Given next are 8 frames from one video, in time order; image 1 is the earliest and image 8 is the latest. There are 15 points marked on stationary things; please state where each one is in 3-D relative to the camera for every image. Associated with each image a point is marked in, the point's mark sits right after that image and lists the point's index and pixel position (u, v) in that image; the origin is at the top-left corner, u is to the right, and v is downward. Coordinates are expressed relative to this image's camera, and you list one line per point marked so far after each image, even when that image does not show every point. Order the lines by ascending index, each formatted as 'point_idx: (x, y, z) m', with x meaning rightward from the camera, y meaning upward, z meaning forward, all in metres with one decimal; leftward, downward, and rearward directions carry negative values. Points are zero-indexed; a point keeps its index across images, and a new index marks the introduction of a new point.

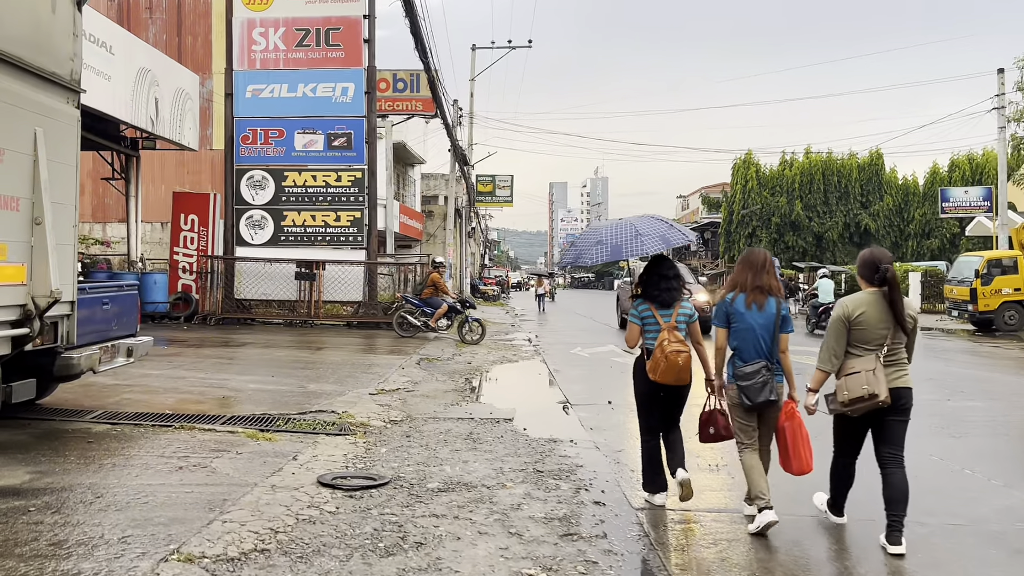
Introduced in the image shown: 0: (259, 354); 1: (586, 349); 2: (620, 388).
0: (-3.3, -0.9, +11.2) m
1: (+1.2, -1.0, +14.2) m
2: (+1.2, -1.1, +9.4) m
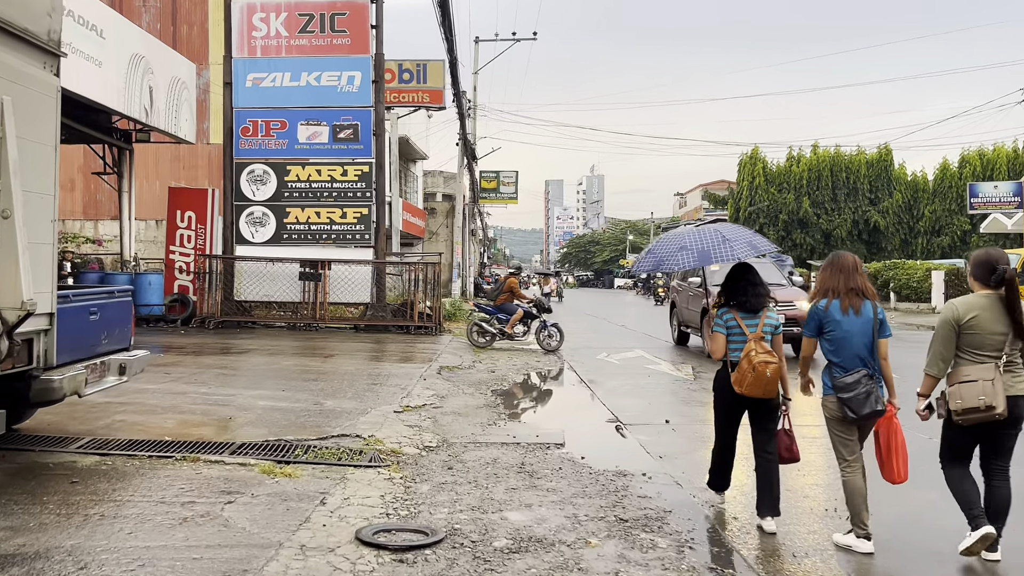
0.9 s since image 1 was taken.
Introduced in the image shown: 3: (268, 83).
0: (-3.0, -0.9, +10.2) m
1: (+1.6, -1.0, +13.2) m
2: (+1.5, -1.1, +8.4) m
3: (-4.7, +3.9, +16.3) m
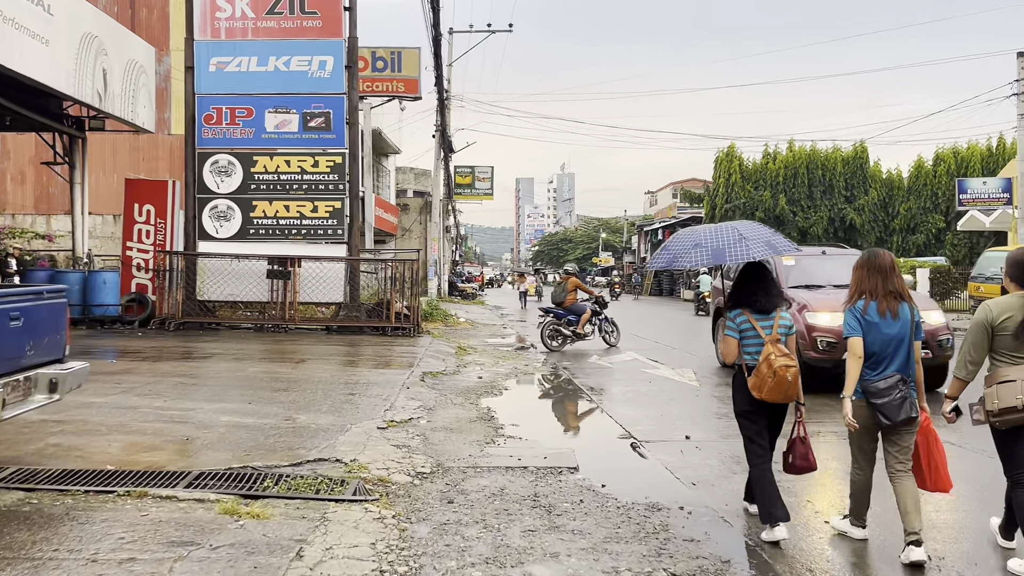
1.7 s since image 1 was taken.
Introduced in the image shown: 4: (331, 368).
0: (-3.1, -0.9, +9.3) m
1: (+1.3, -1.0, +12.4) m
2: (+1.5, -1.1, +7.6) m
3: (-5.0, +4.0, +15.2) m
4: (-2.1, -0.9, +10.0) m
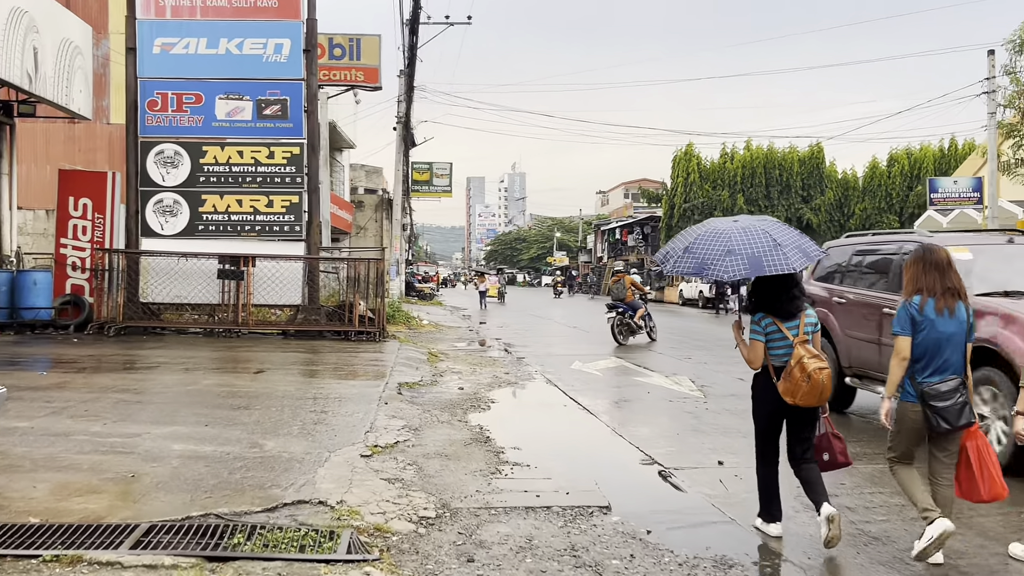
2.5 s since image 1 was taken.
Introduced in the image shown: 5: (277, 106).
0: (-3.2, -0.9, +8.2) m
1: (+1.0, -1.0, +11.6) m
2: (+1.5, -1.1, +6.8) m
3: (-5.5, +3.9, +14.0) m
4: (-2.3, -1.0, +8.9) m
5: (-3.9, +3.0, +14.1) m
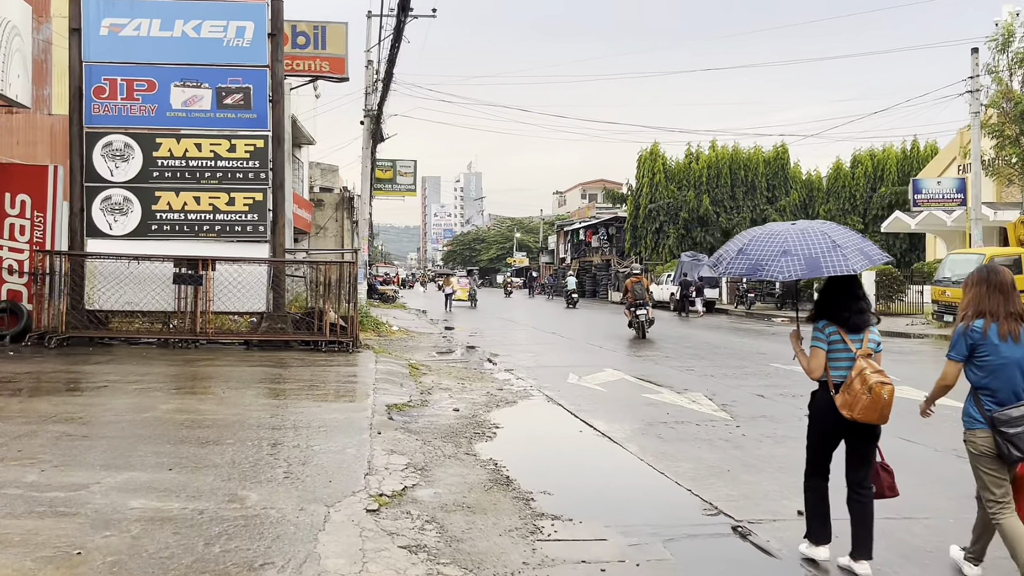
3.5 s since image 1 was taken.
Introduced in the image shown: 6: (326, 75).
0: (-3.2, -1.0, +7.0) m
1: (+0.9, -1.1, +10.7) m
2: (+1.6, -1.2, +5.9) m
3: (-5.7, +3.9, +12.7) m
4: (-2.3, -1.0, +7.8) m
5: (-4.2, +2.9, +12.9) m
6: (-3.9, +4.5, +17.9) m
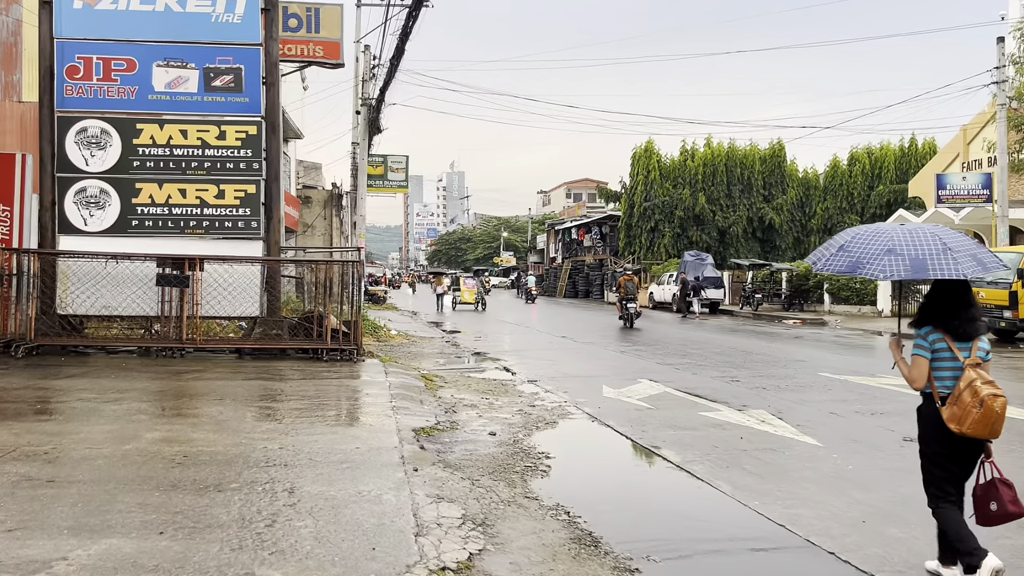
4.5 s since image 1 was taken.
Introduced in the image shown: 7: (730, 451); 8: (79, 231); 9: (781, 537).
0: (-2.8, -1.0, +5.8) m
1: (+1.2, -1.1, +9.5) m
2: (+2.0, -1.2, +4.8) m
3: (-5.5, +3.8, +11.4) m
4: (-1.9, -1.1, +6.6) m
5: (-3.9, +2.9, +11.7) m
6: (-3.8, +4.5, +16.6) m
7: (+1.6, -1.2, +6.3) m
8: (-5.8, +0.8, +11.5) m
9: (+1.4, -1.2, +4.3) m
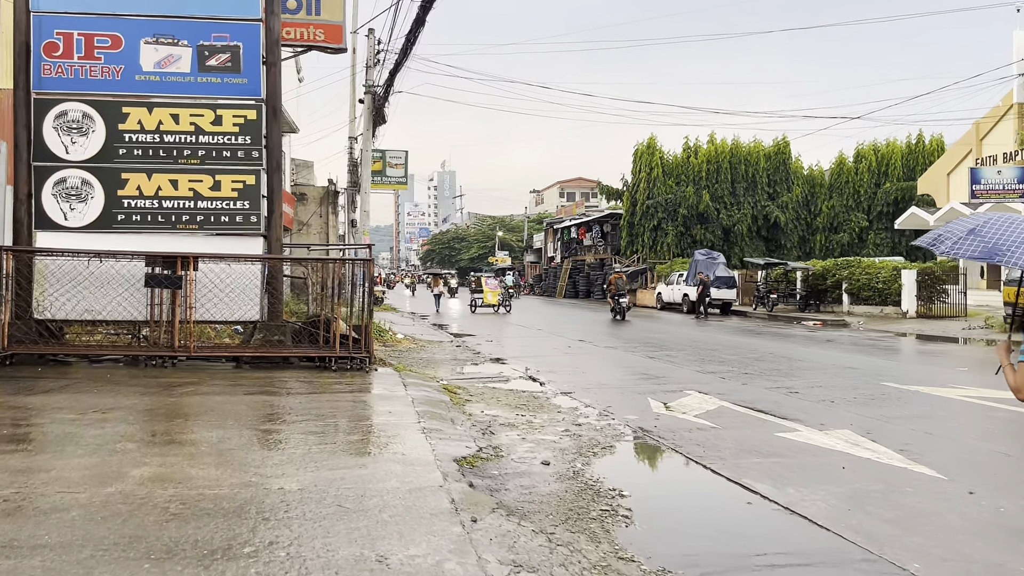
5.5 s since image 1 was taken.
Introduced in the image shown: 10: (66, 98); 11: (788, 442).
0: (-2.4, -1.0, +4.7) m
1: (+1.6, -1.2, +8.5) m
2: (+2.4, -1.2, +3.8) m
3: (-5.1, +3.8, +10.3) m
4: (-1.5, -1.1, +5.5) m
5: (-3.6, +2.9, +10.5) m
6: (-3.5, +4.5, +15.5) m
7: (+2.0, -1.2, +5.2) m
8: (-5.5, +0.8, +10.3) m
9: (+1.8, -1.3, +3.2) m
10: (-5.4, +2.3, +10.2) m
11: (+2.1, -1.2, +6.4) m
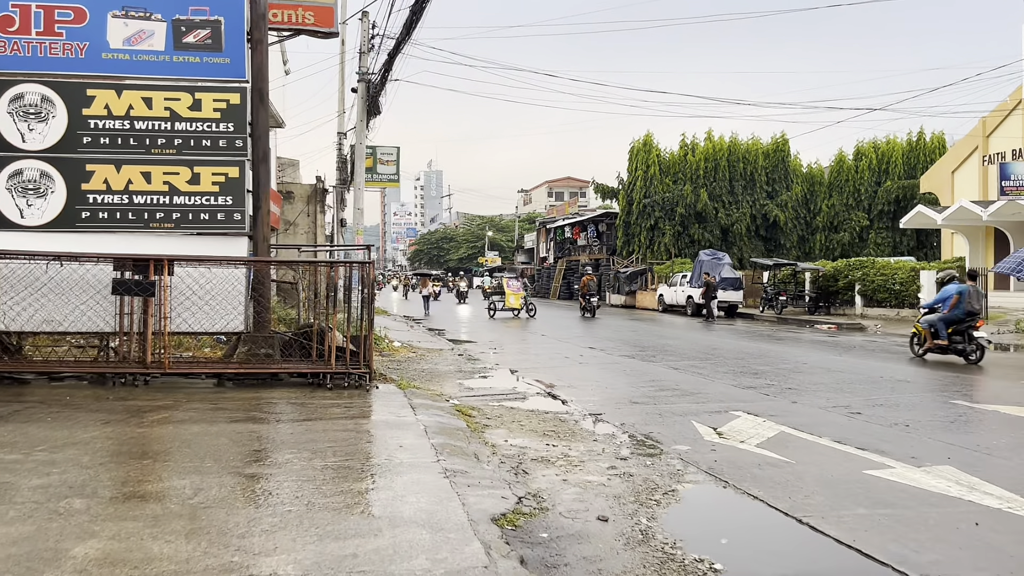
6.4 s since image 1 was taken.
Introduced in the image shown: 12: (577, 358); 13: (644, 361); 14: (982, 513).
0: (-2.1, -1.1, +3.5) m
1: (+1.8, -1.2, +7.3) m
2: (+2.7, -1.3, +2.6) m
3: (-4.9, +3.7, +9.0) m
4: (-1.2, -1.2, +4.4) m
5: (-3.4, +2.8, +9.3) m
6: (-3.4, +4.4, +14.3) m
7: (+2.3, -1.3, +4.1) m
8: (-5.3, +0.7, +9.1) m
9: (+2.1, -1.3, +2.1) m
10: (-5.2, +2.2, +9.0) m
11: (+2.4, -1.2, +5.3) m
12: (+1.0, -1.1, +13.5) m
13: (+2.1, -1.2, +13.2) m
14: (+2.6, -1.3, +4.8) m
